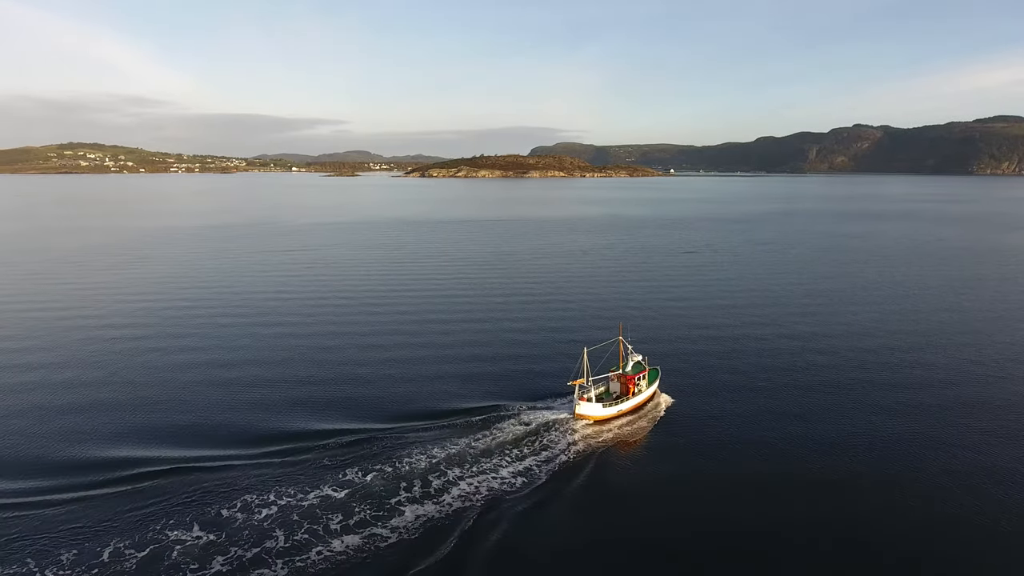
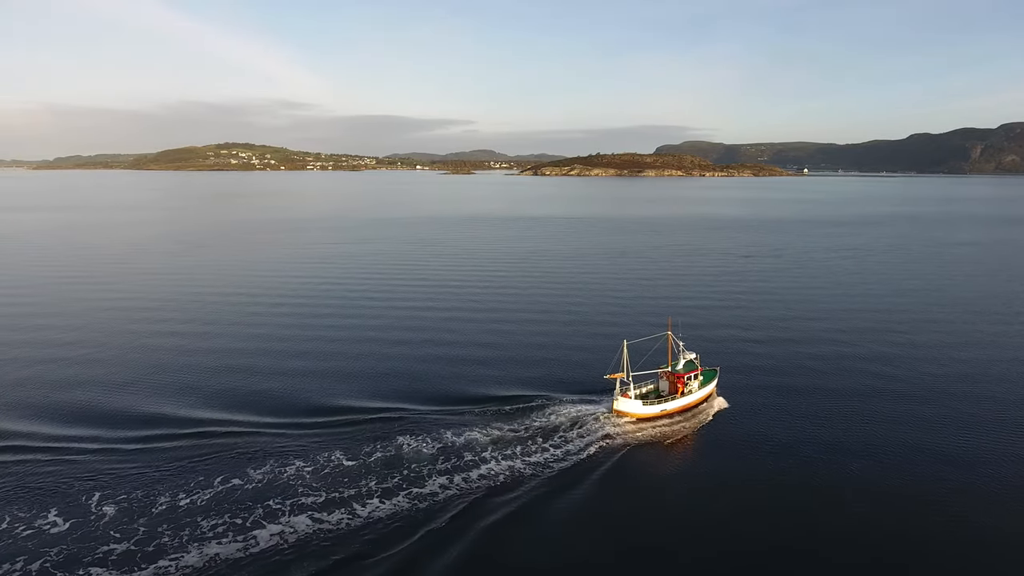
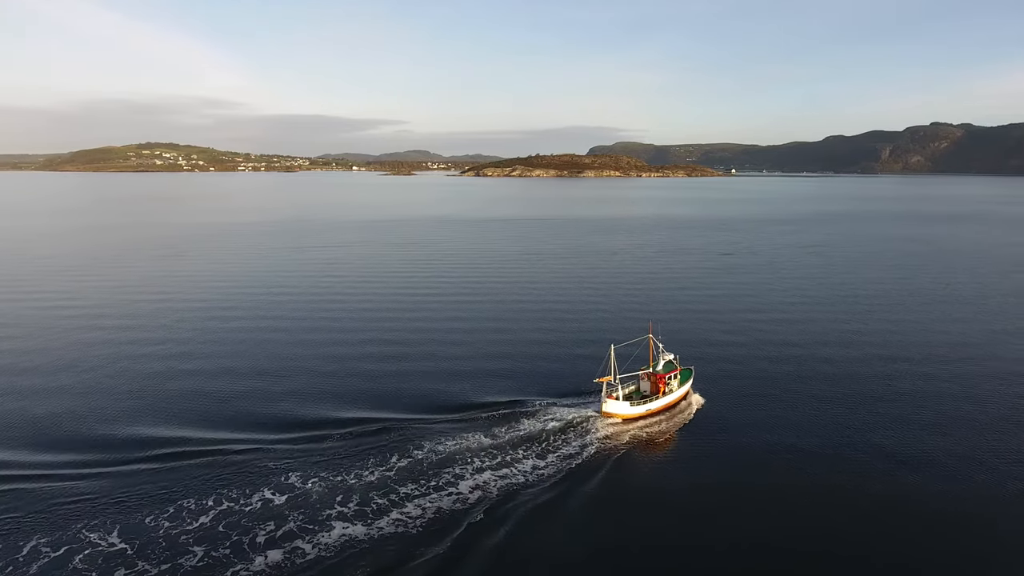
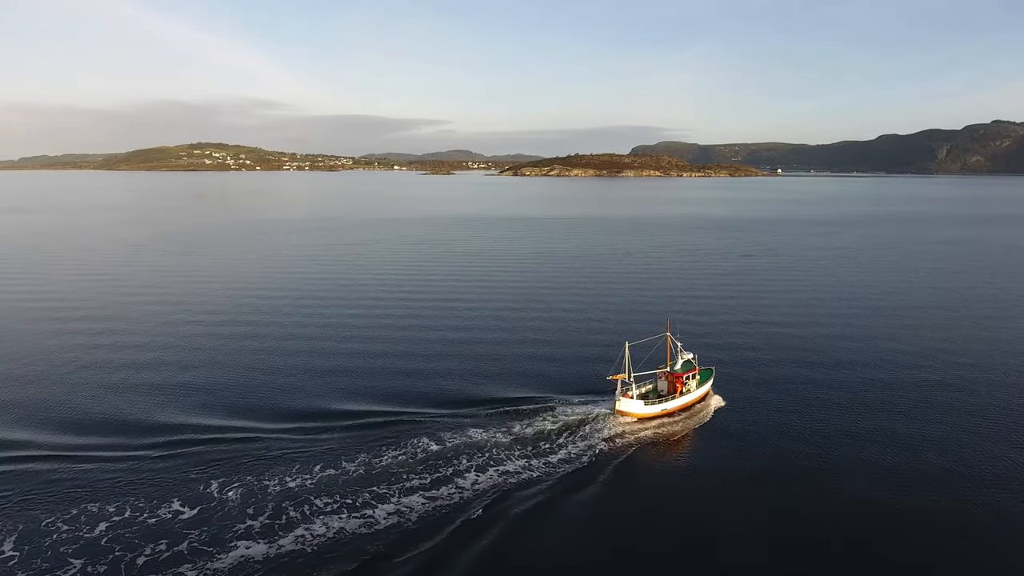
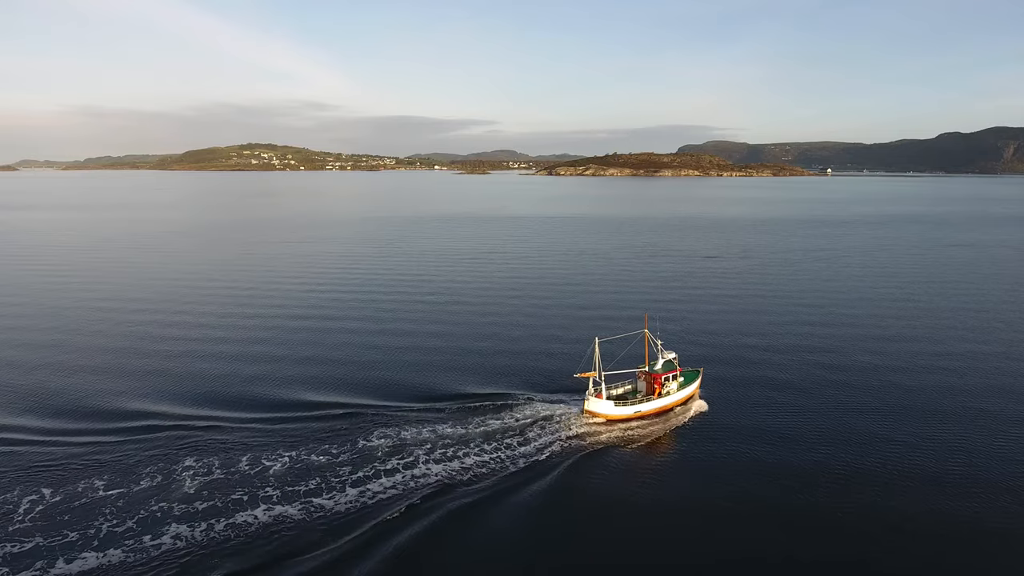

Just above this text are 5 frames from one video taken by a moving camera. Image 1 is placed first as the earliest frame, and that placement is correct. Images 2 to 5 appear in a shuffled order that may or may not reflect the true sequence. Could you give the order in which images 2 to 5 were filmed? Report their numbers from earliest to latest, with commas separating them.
3, 4, 2, 5
